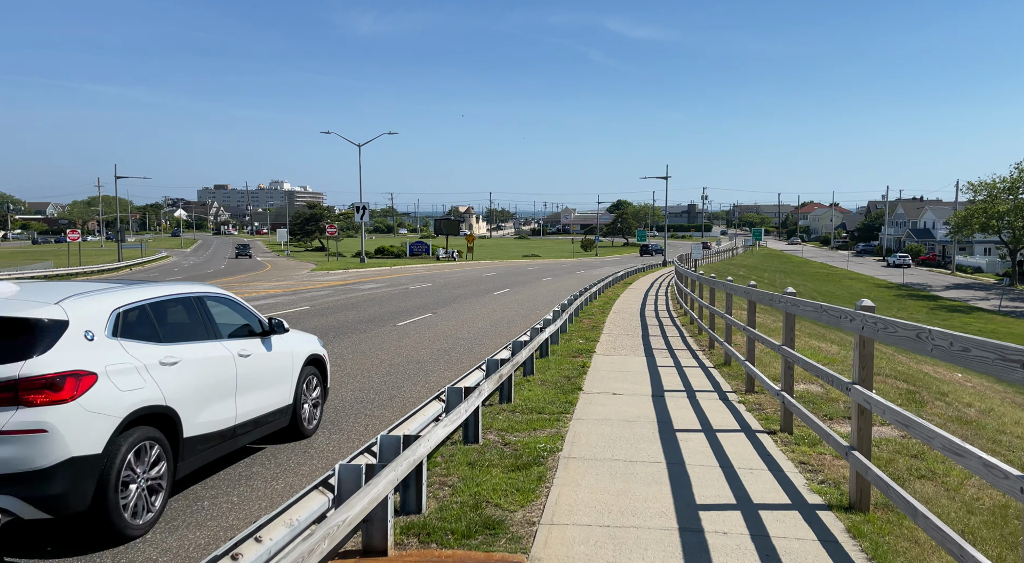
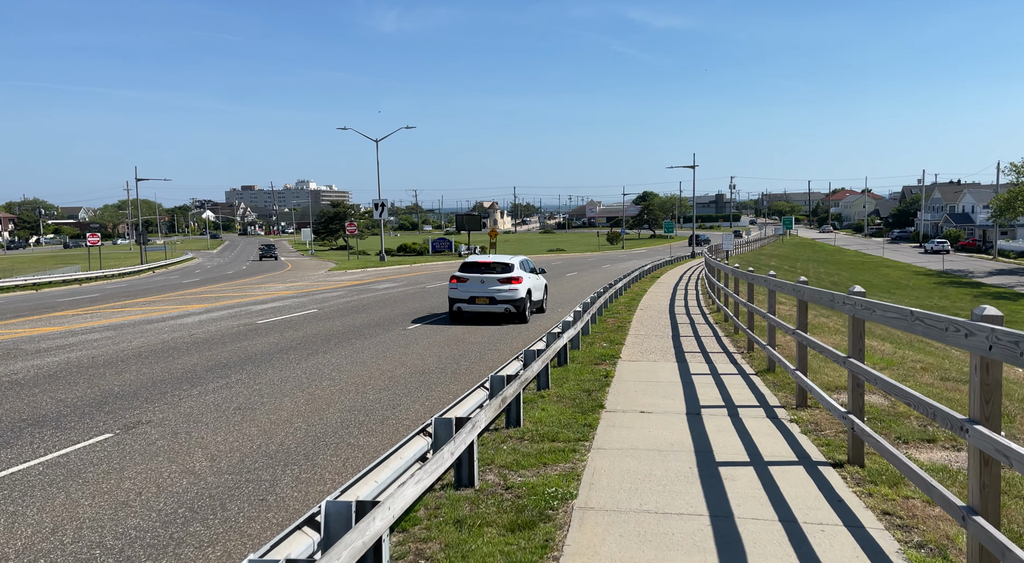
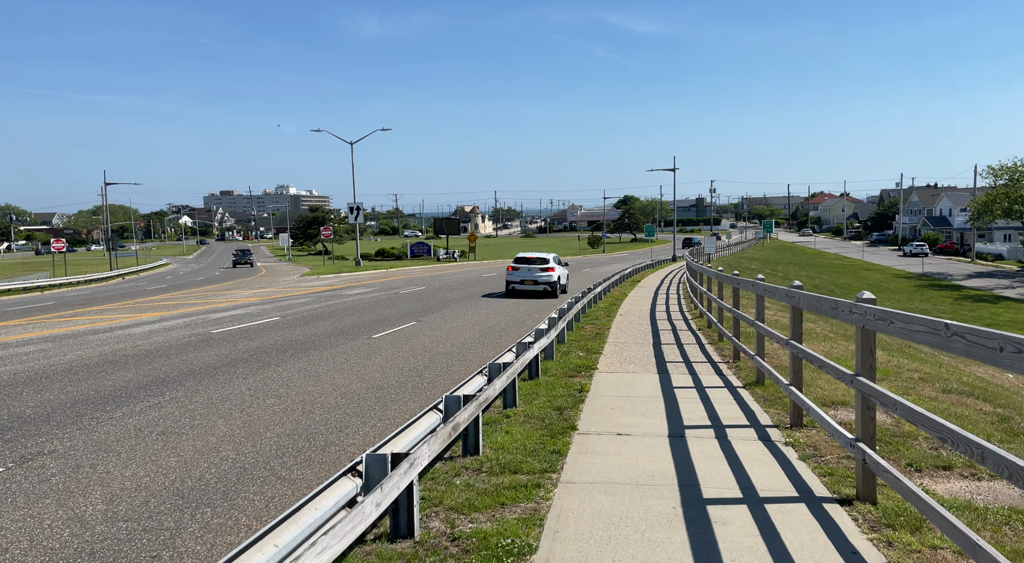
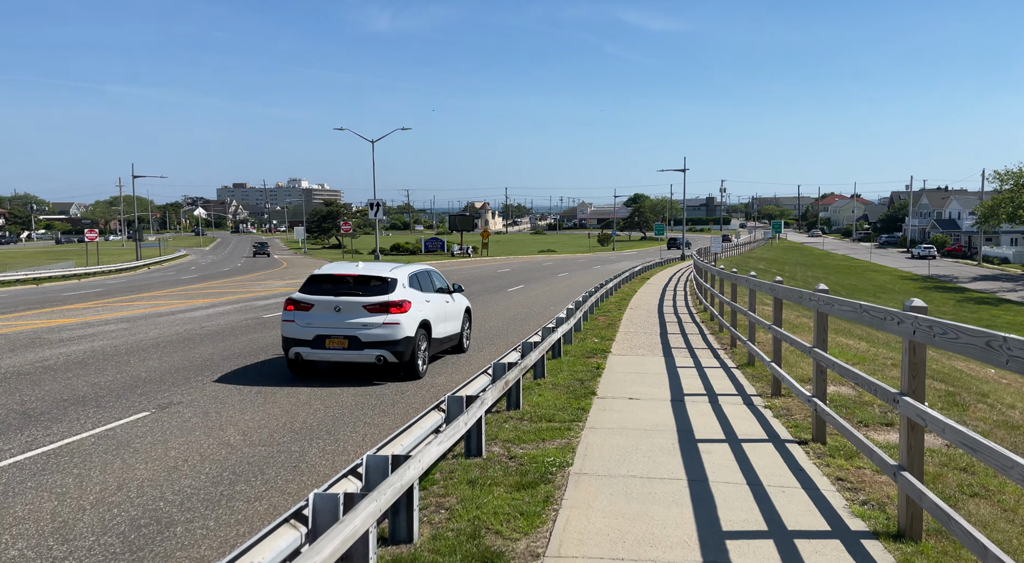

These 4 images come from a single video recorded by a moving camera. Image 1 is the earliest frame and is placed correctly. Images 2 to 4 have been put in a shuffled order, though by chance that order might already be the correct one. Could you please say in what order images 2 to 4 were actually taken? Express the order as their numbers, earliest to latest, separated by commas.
4, 2, 3
